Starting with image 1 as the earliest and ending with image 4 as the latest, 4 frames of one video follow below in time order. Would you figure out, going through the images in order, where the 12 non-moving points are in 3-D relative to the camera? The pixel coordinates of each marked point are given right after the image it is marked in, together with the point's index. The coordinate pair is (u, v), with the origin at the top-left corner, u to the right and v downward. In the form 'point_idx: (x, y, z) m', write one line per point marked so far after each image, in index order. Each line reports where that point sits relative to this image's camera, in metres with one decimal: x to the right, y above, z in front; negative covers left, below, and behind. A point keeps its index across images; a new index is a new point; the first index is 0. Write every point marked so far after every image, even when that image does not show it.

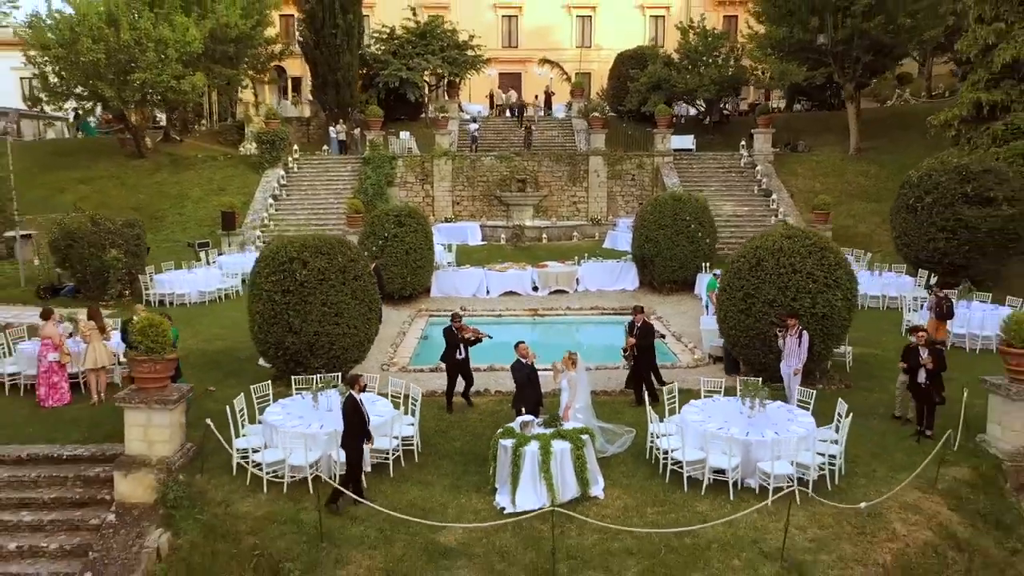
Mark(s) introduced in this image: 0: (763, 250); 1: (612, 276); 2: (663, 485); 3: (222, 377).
0: (+2.8, +0.4, +9.2) m
1: (+2.0, +0.2, +16.2) m
2: (+1.2, -1.6, +6.7) m
3: (-3.5, -1.1, +9.8) m
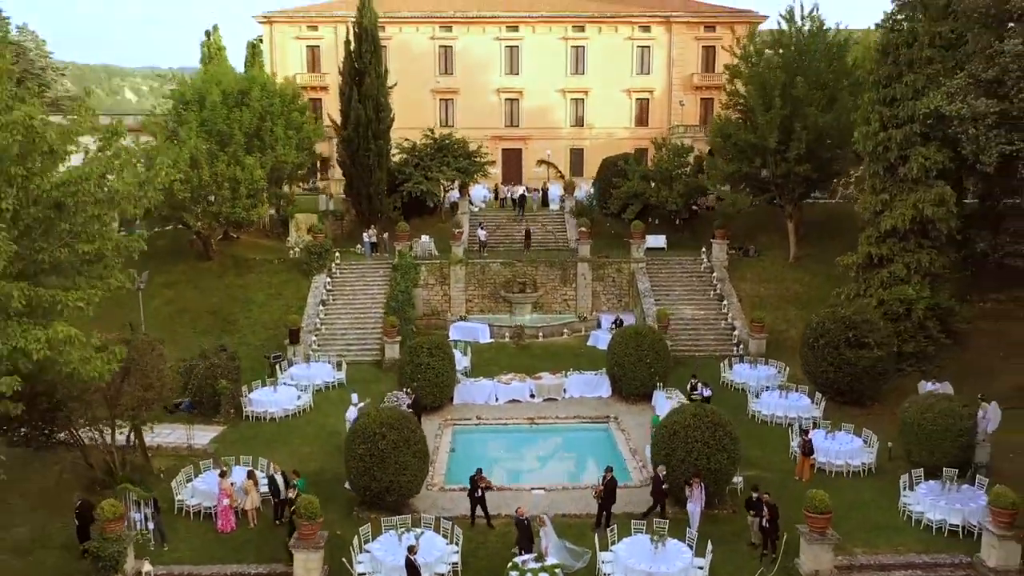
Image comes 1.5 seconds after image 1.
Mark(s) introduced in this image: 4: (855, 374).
0: (+2.9, -2.4, +14.2) m
1: (+2.1, -2.6, +21.2) m
2: (+1.3, -4.5, +11.7) m
3: (-3.5, -3.9, +14.8) m
4: (+8.0, -2.0, +18.8) m
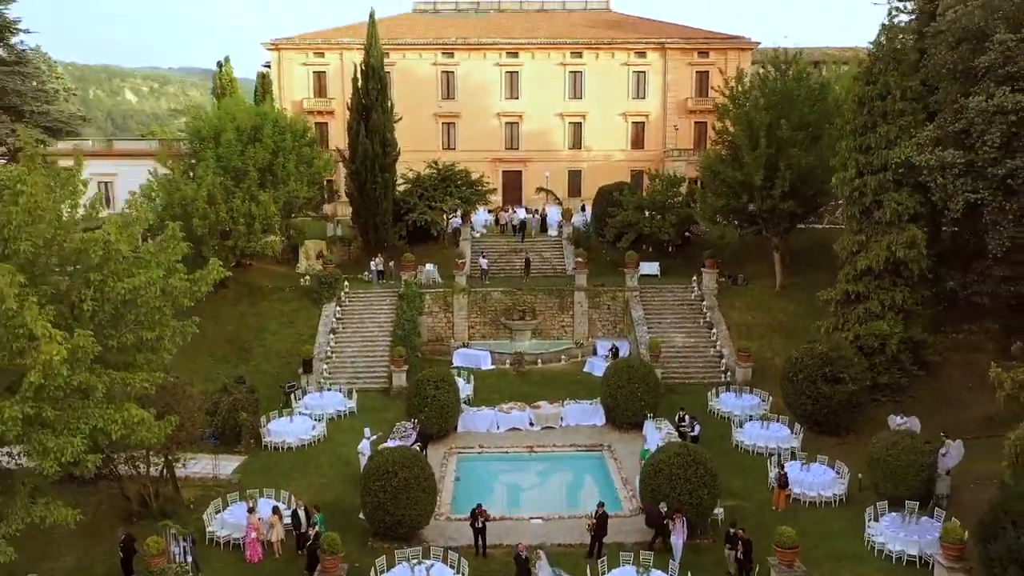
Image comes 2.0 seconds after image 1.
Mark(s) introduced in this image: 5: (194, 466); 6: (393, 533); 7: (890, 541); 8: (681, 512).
0: (+2.9, -3.4, +15.6) m
1: (+2.1, -3.5, +22.6) m
2: (+1.3, -5.4, +13.2) m
3: (-3.4, -4.9, +16.3) m
4: (+8.0, -3.0, +20.2) m
5: (-7.5, -4.2, +19.0) m
6: (-2.3, -4.7, +15.6) m
7: (+7.0, -4.7, +15.0) m
8: (+3.1, -4.2, +15.0) m
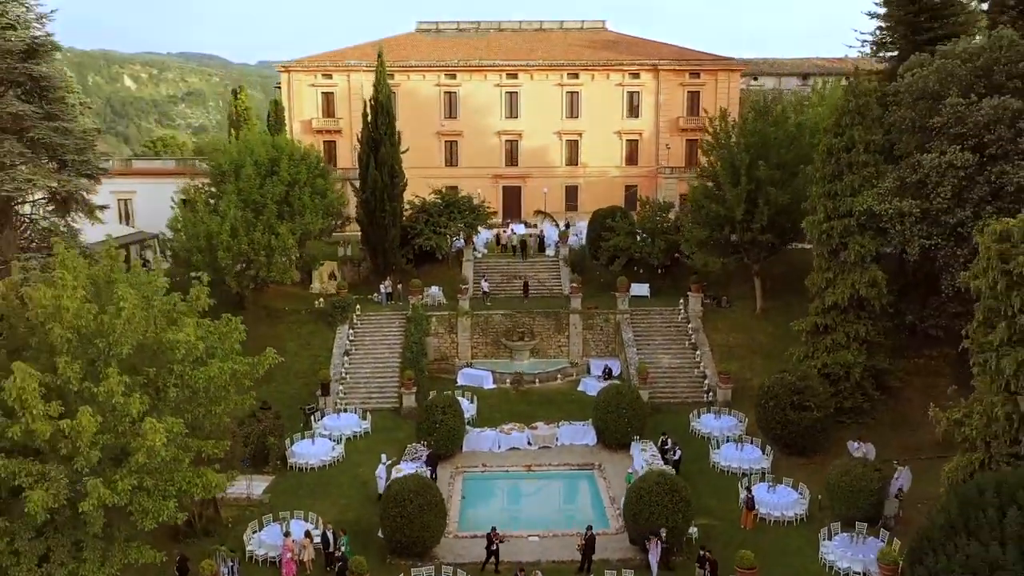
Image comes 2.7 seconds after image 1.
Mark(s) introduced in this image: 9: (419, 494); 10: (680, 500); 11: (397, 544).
0: (+2.9, -4.5, +17.9) m
1: (+2.1, -4.5, +24.9) m
2: (+1.3, -6.6, +15.5) m
3: (-3.4, -6.0, +18.6) m
4: (+8.0, -4.0, +22.5) m
5: (-7.5, -5.3, +21.3) m
6: (-2.3, -5.9, +17.9) m
7: (+7.0, -5.8, +17.3) m
8: (+3.1, -5.3, +17.4) m
9: (-2.1, -4.5, +17.8) m
10: (+3.7, -4.7, +17.8) m
11: (-2.6, -5.6, +17.8) m
